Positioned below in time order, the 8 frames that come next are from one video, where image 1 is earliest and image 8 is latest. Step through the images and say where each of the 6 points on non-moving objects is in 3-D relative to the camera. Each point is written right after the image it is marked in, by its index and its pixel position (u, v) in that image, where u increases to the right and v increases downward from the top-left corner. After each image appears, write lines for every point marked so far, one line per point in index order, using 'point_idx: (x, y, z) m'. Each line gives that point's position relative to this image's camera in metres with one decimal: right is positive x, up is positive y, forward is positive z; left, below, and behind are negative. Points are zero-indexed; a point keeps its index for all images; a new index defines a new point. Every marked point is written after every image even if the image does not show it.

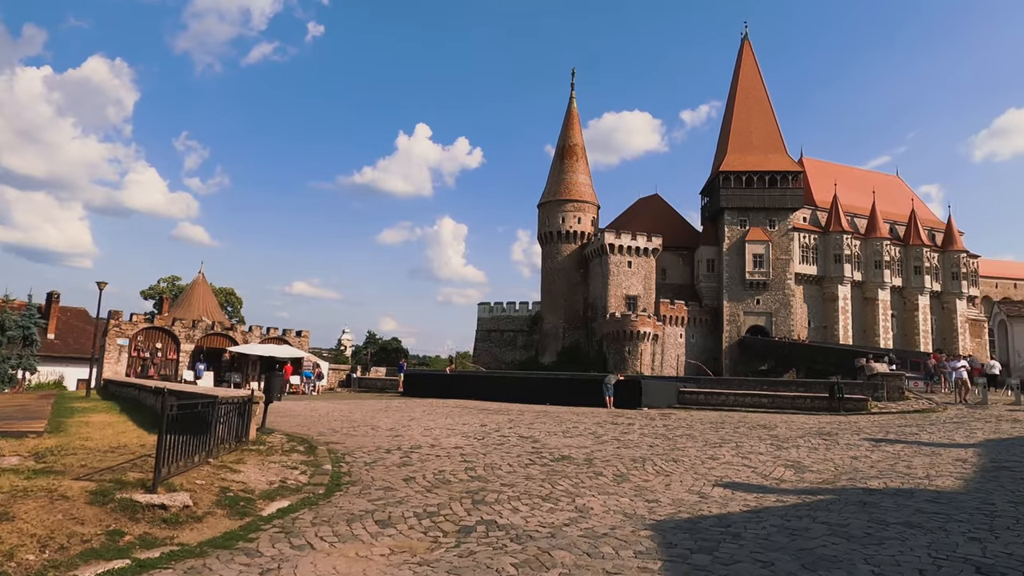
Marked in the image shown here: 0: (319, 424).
0: (-3.5, -2.4, +11.5) m
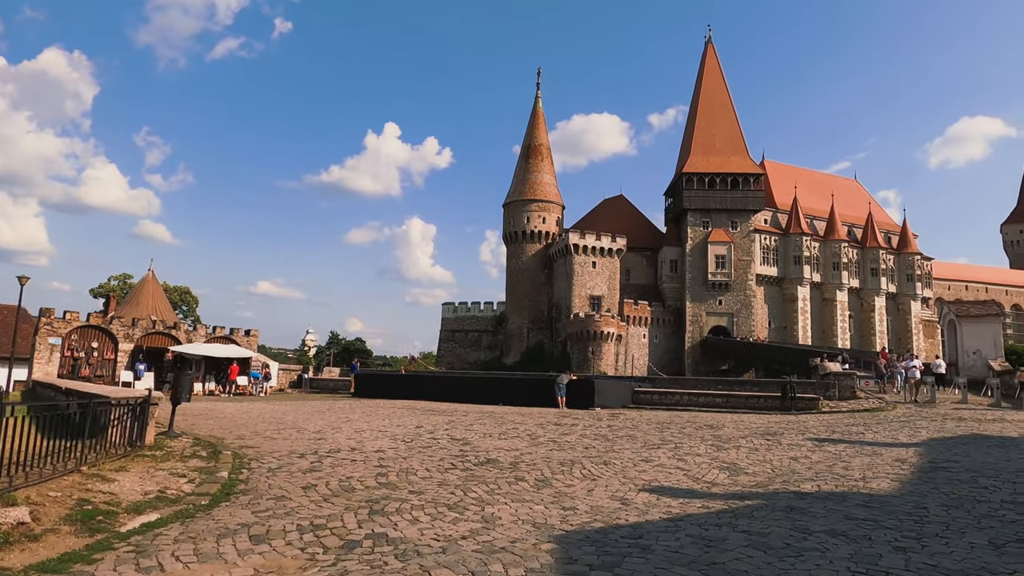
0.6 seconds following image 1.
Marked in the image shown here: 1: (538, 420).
0: (-4.5, -2.3, +10.8) m
1: (+0.5, -2.6, +12.5) m
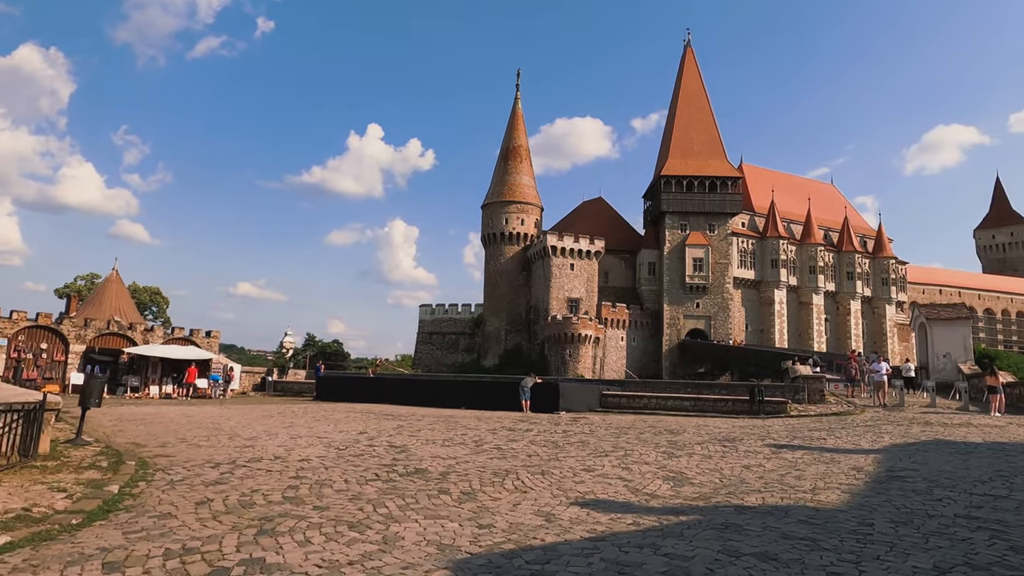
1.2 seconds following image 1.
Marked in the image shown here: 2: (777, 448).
0: (-5.3, -2.3, +10.2) m
1: (-0.4, -2.6, +12.0) m
2: (+3.7, -2.3, +9.1) m
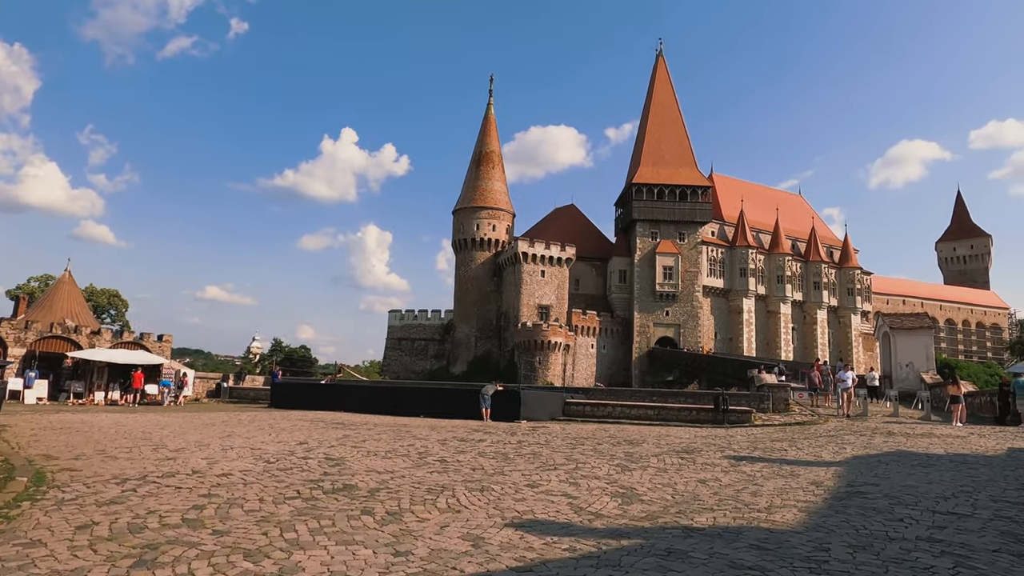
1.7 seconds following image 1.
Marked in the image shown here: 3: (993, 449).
0: (-6.1, -2.3, +9.4) m
1: (-1.2, -2.6, +11.4) m
2: (+3.0, -2.3, +8.7) m
3: (+7.6, -2.5, +10.2) m
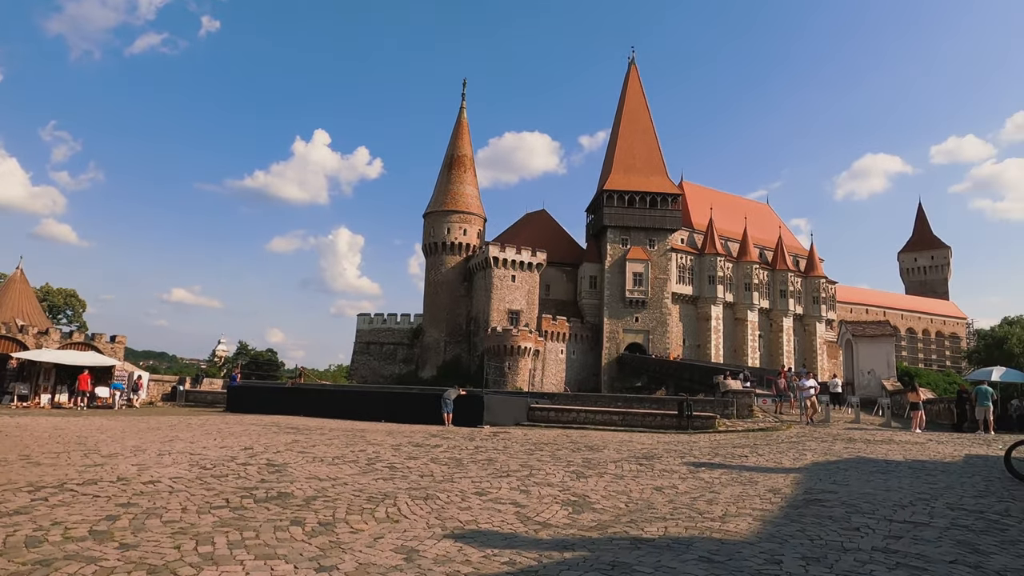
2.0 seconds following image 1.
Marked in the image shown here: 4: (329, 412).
0: (-6.7, -2.2, +8.8) m
1: (-1.9, -2.6, +11.0) m
2: (+2.4, -2.4, +8.5) m
3: (+6.9, -2.6, +10.2) m
4: (-5.4, -3.7, +19.1) m
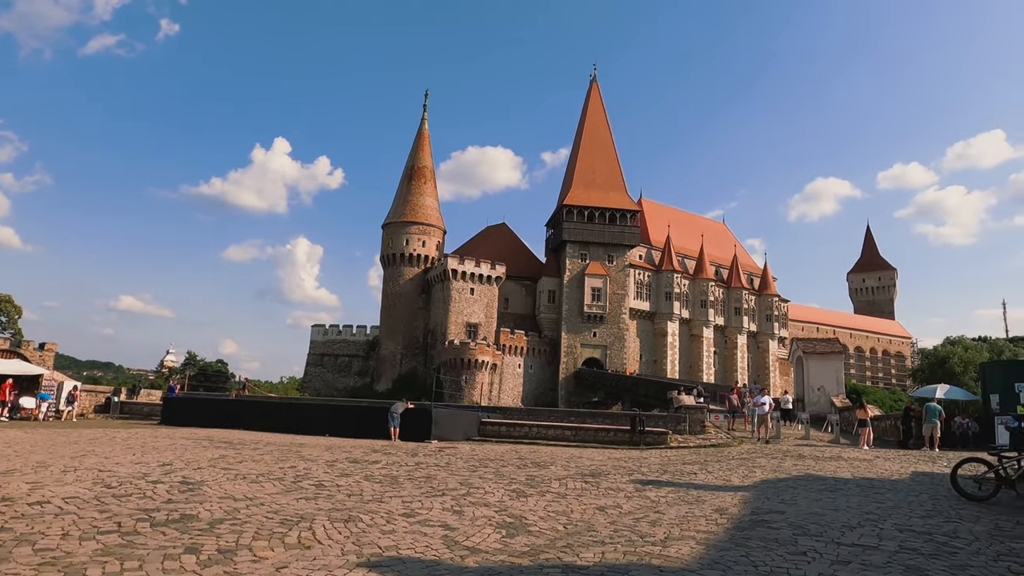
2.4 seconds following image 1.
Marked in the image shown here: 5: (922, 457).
0: (-7.5, -2.2, +7.9) m
1: (-2.8, -2.7, +10.4) m
2: (+1.6, -2.5, +8.2) m
3: (+6.0, -2.9, +10.1) m
4: (-6.8, -3.9, +18.2) m
5: (+7.6, -3.2, +12.0) m
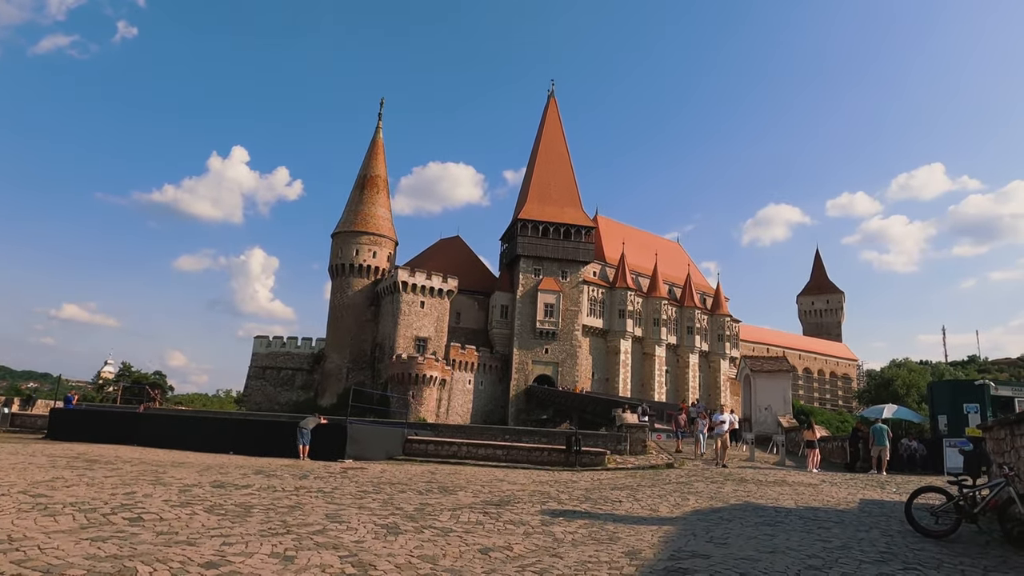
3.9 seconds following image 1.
0: (-8.7, -1.9, +6.1) m
1: (-4.2, -2.6, +8.8) m
2: (+0.4, -2.4, +6.9) m
3: (+4.7, -3.0, +9.0) m
4: (-8.7, -3.9, +16.3) m
5: (+6.1, -3.3, +11.0) m
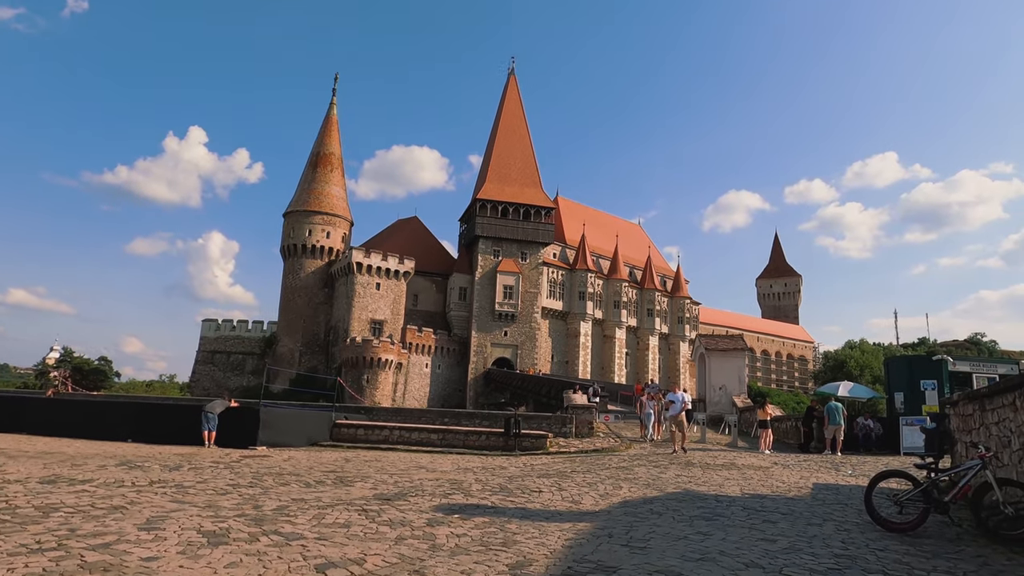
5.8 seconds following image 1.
0: (-9.6, -1.4, +4.3) m
1: (-5.3, -2.1, +7.3) m
2: (-0.6, -2.0, +5.6) m
3: (+3.5, -2.5, +8.0) m
4: (-10.2, -3.2, +14.6) m
5: (+4.9, -2.8, +10.1) m
